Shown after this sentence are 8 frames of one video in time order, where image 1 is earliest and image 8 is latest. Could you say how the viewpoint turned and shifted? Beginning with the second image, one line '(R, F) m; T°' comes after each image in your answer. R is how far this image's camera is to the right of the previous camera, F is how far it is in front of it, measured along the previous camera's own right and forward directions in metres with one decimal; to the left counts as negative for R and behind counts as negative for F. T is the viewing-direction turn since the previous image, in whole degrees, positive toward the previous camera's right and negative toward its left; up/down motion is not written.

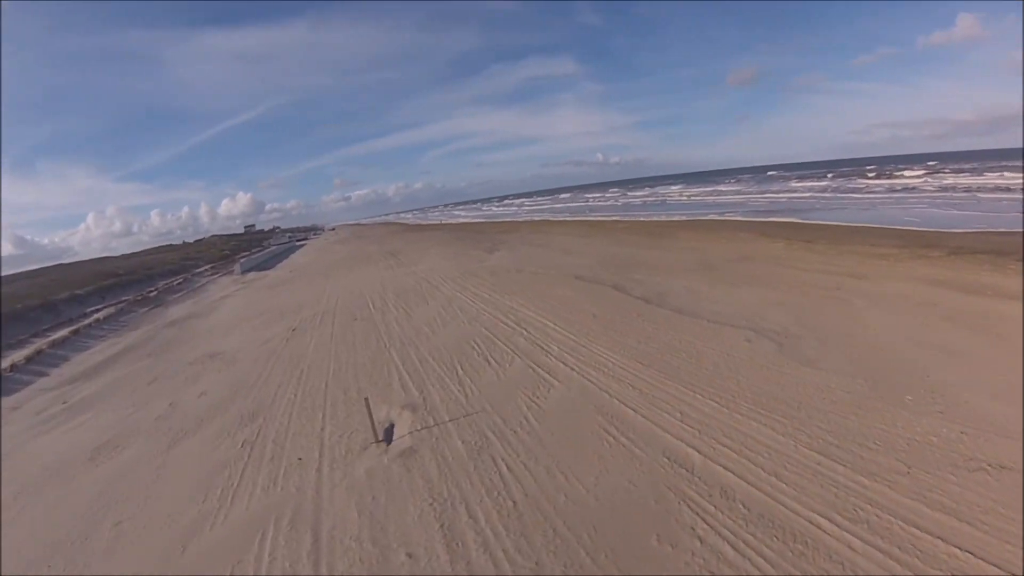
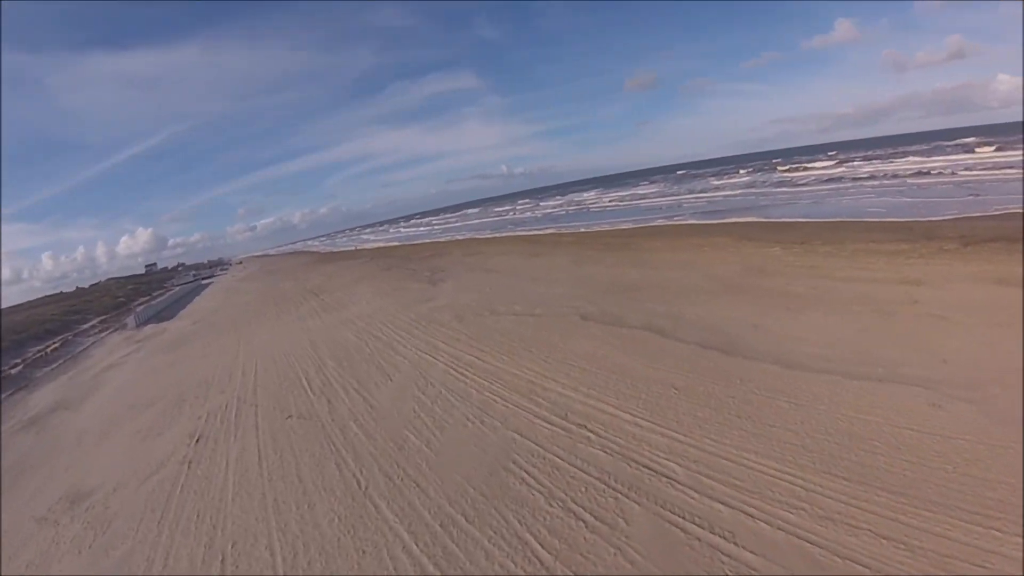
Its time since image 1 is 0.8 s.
(-1.2, +2.9) m; +9°
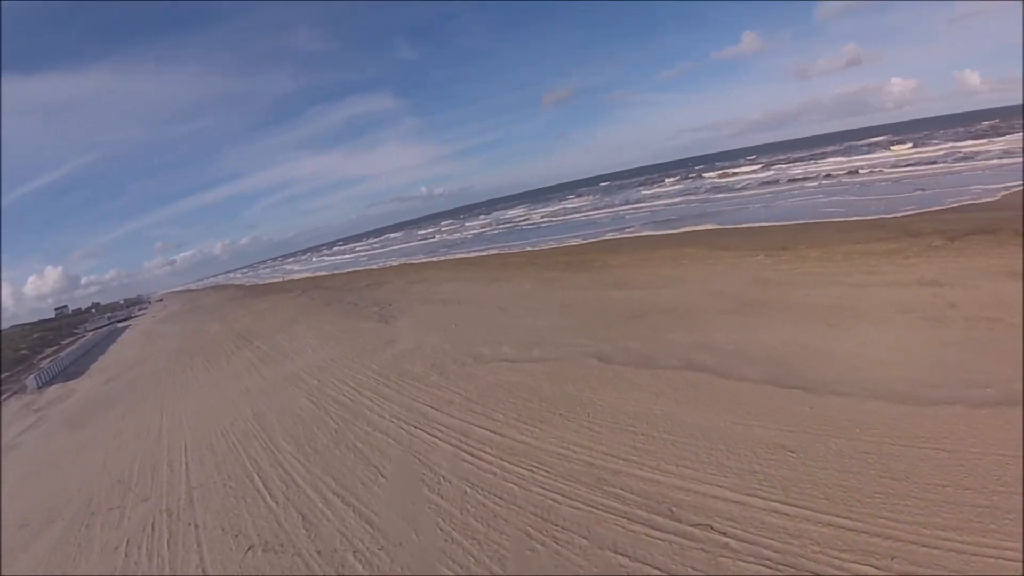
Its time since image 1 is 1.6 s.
(-1.0, +1.6) m; +7°
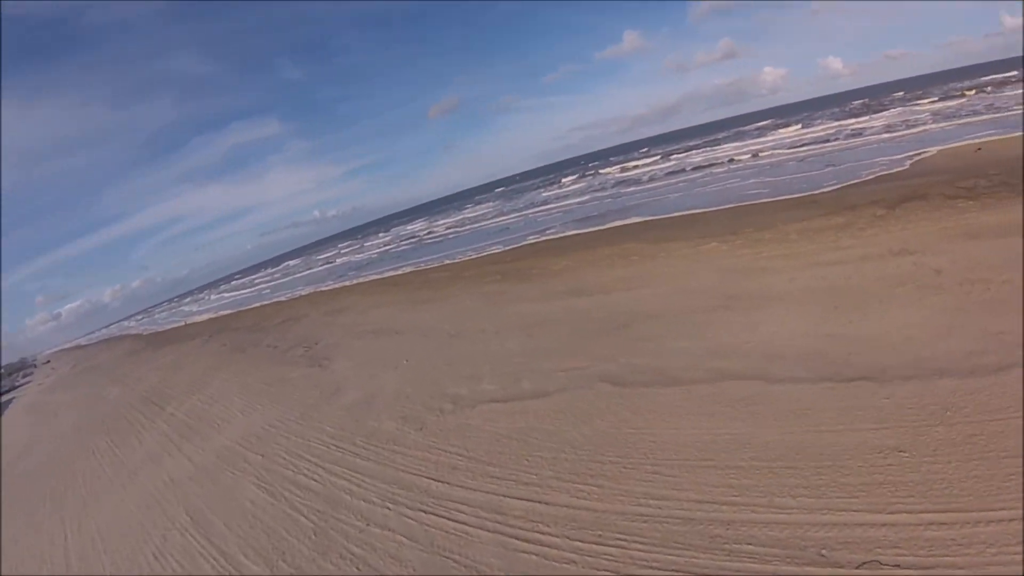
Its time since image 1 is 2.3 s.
(-1.0, +1.2) m; +10°
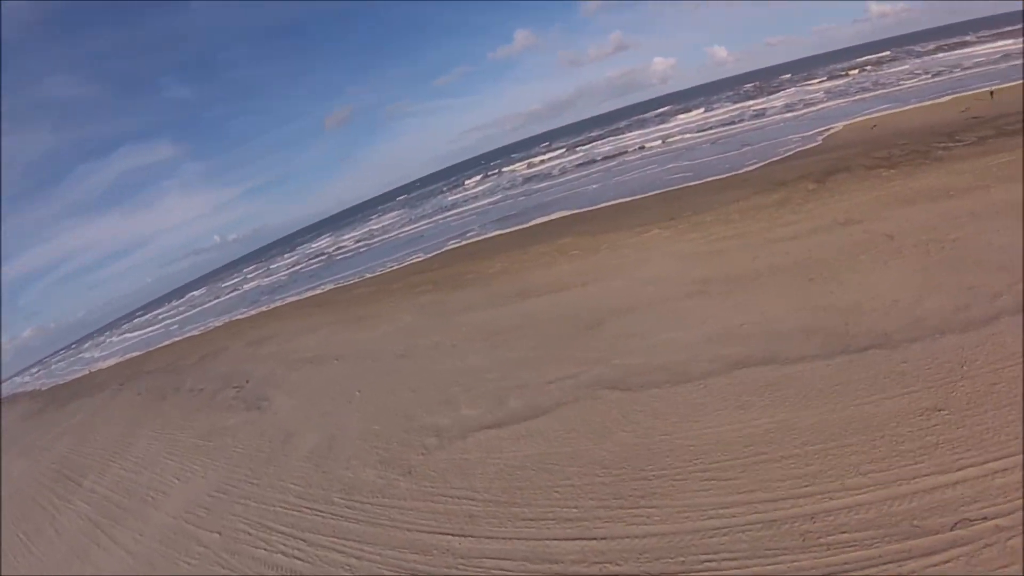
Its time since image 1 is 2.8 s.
(-0.8, +0.8) m; +9°
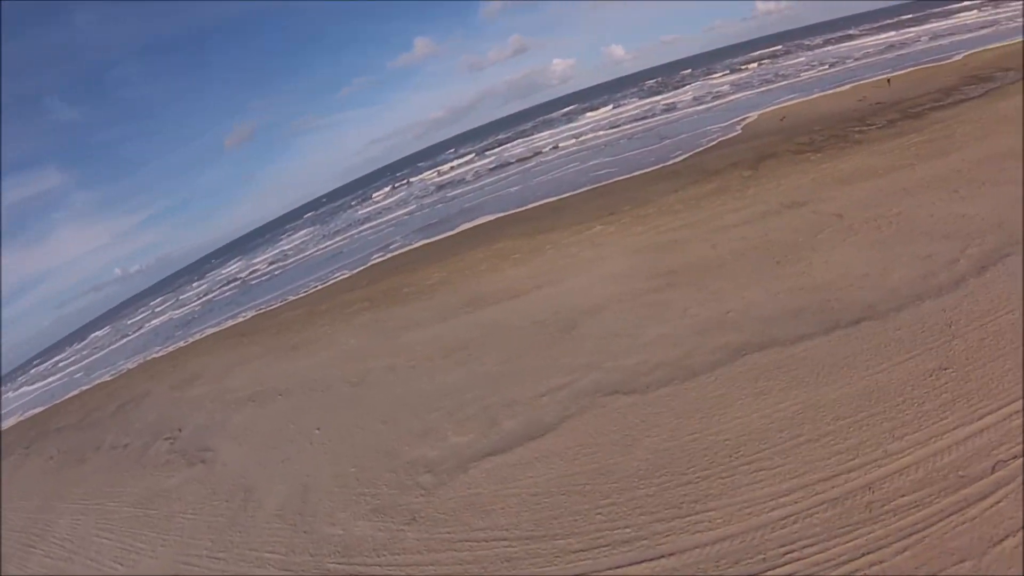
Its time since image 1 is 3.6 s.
(-0.9, +0.6) m; +9°
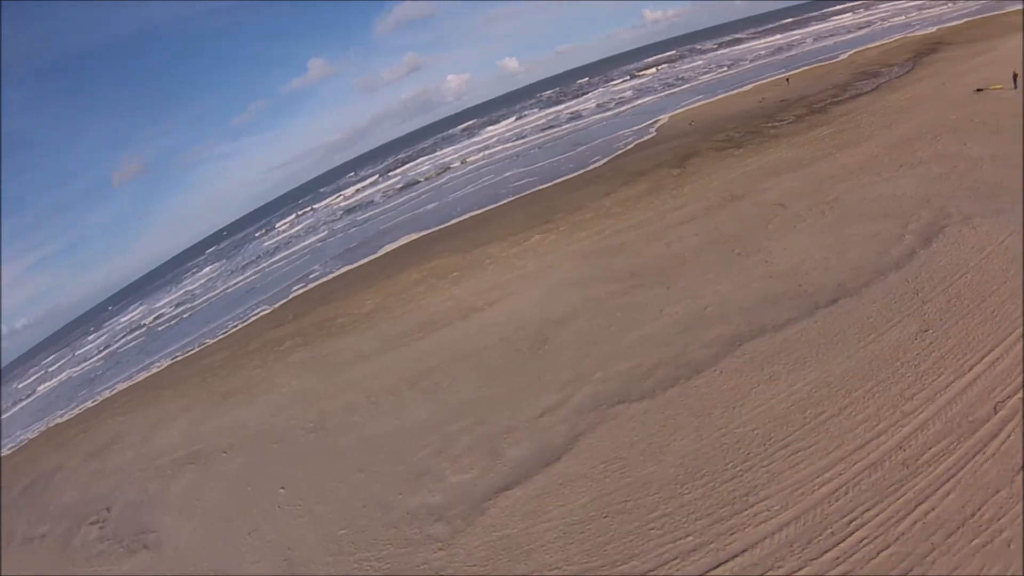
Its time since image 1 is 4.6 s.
(-0.9, +0.5) m; +10°
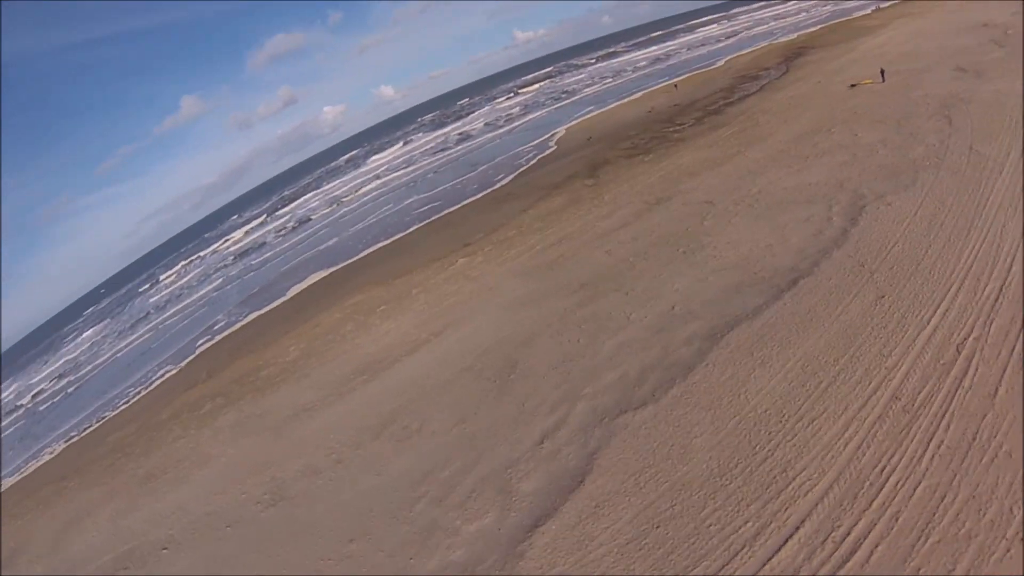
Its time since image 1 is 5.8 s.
(-1.0, +0.4) m; +11°
